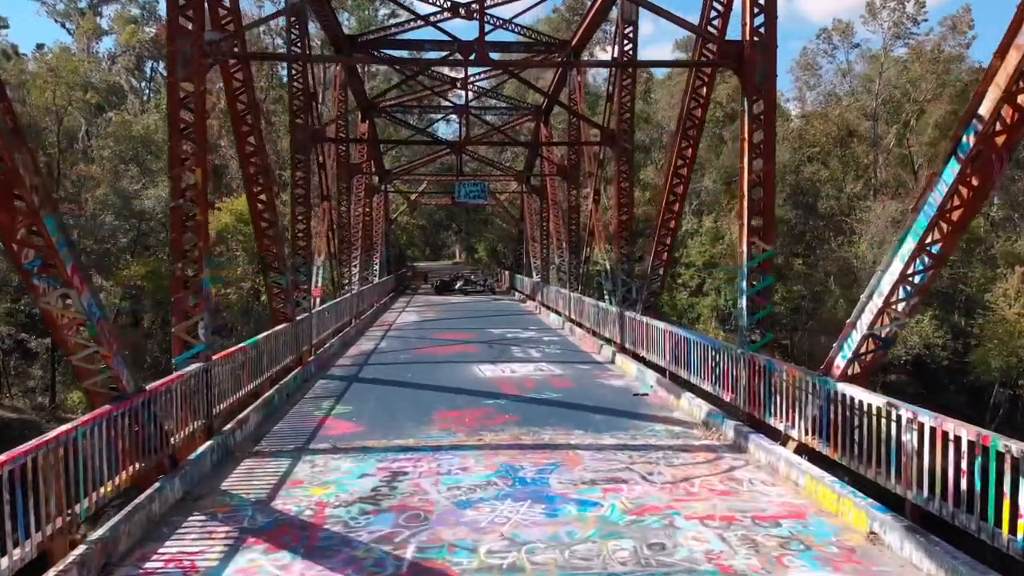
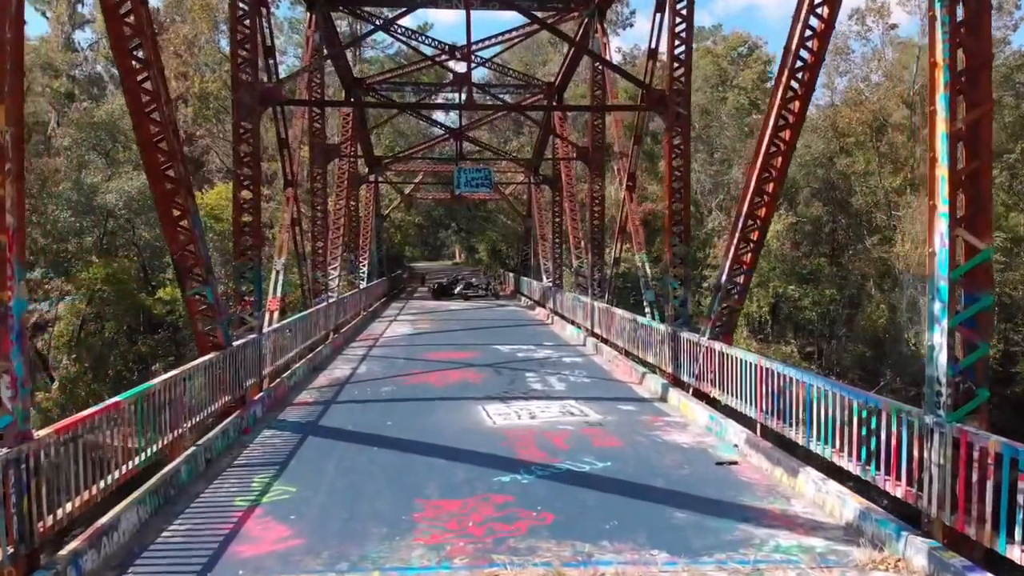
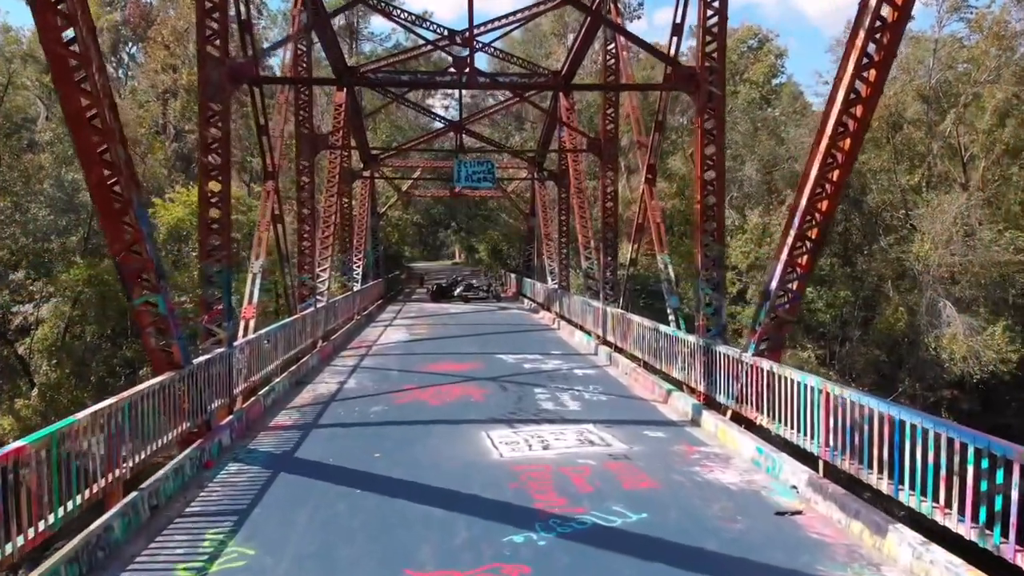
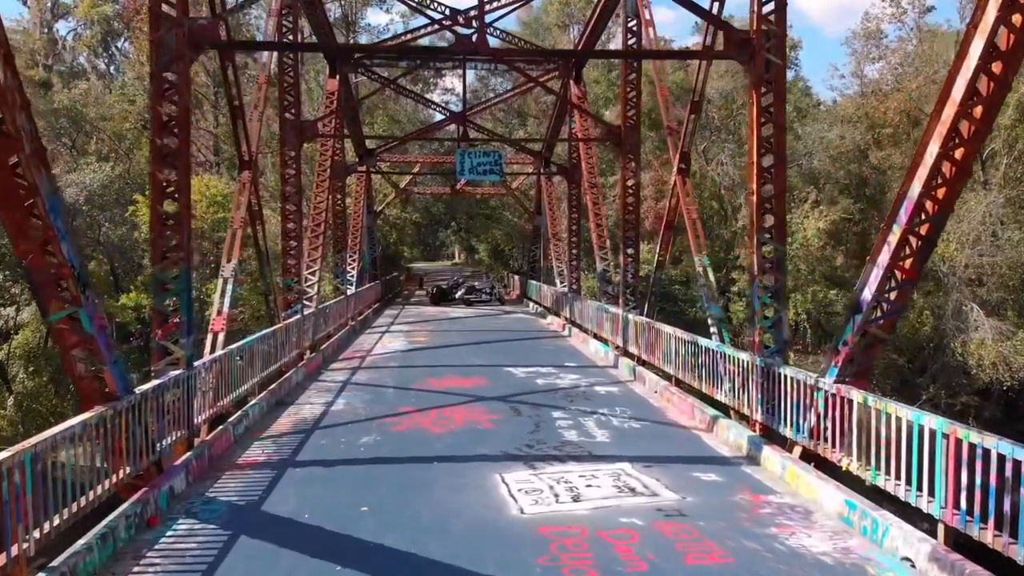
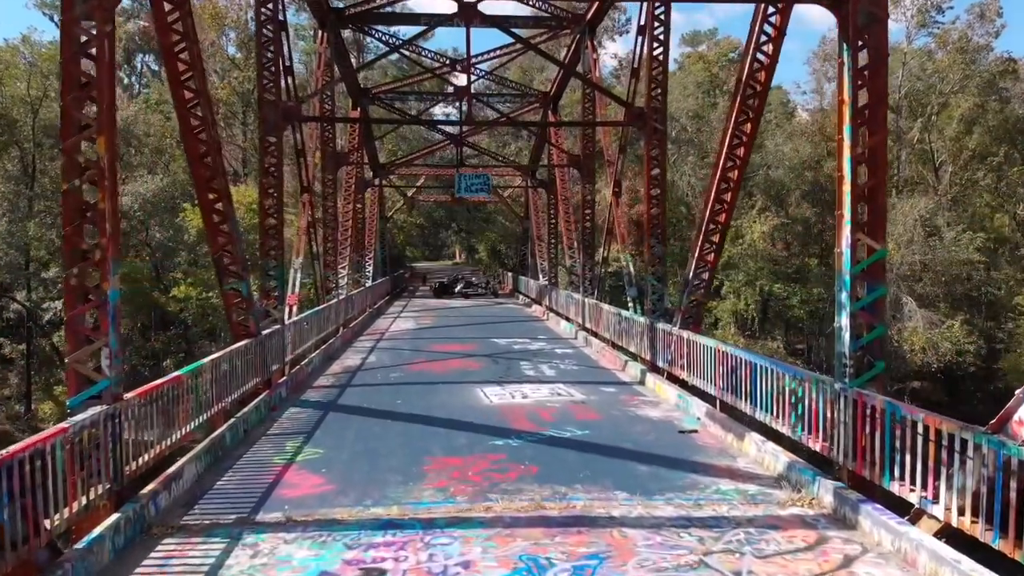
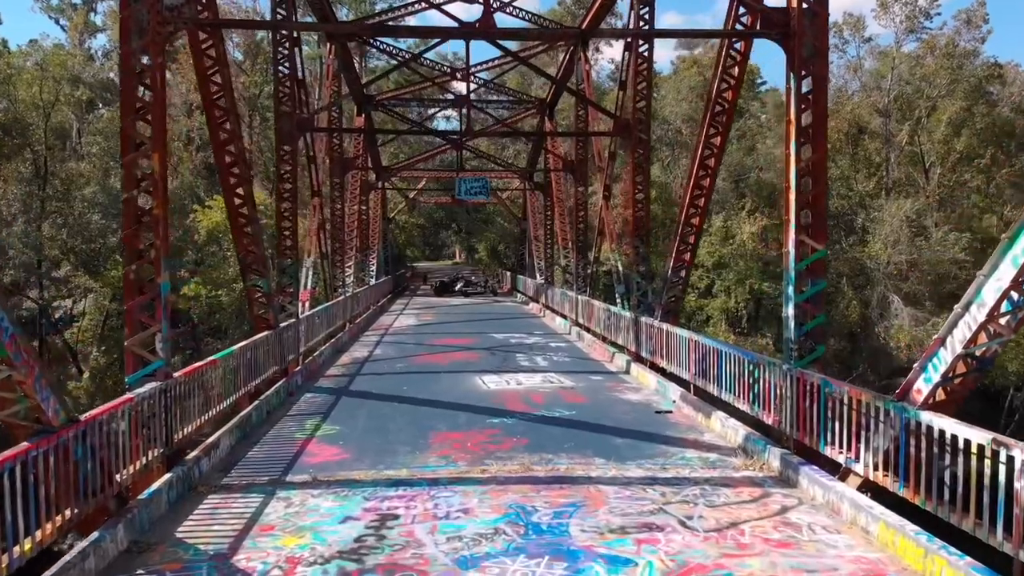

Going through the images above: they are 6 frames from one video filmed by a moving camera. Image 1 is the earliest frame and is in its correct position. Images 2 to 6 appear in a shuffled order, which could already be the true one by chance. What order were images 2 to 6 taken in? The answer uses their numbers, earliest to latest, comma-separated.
6, 5, 2, 3, 4
